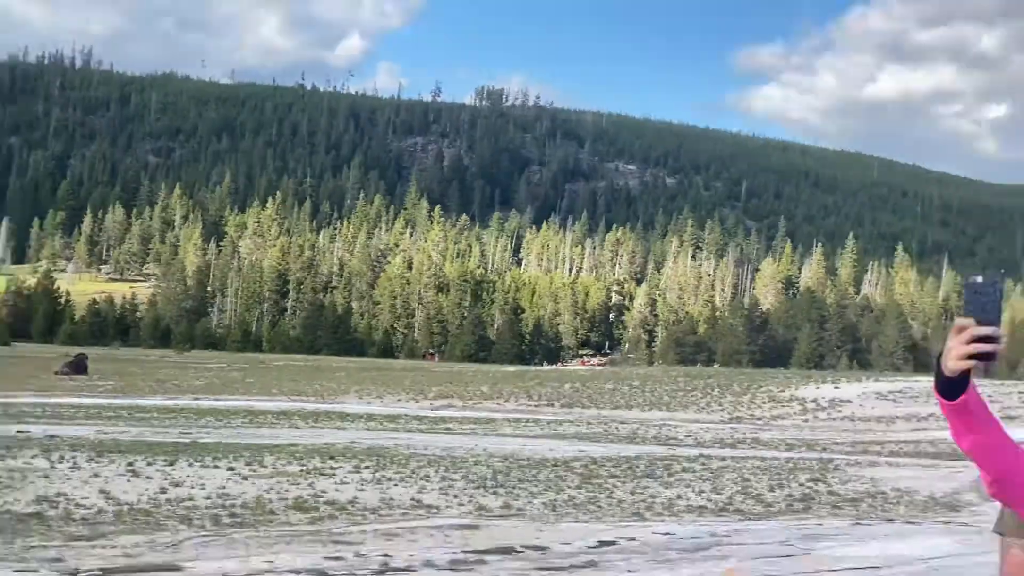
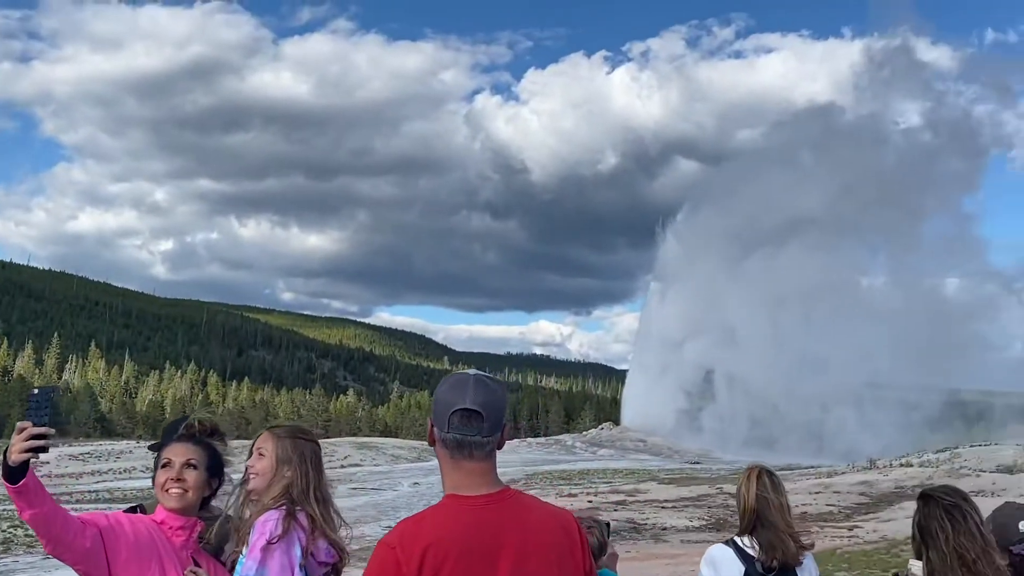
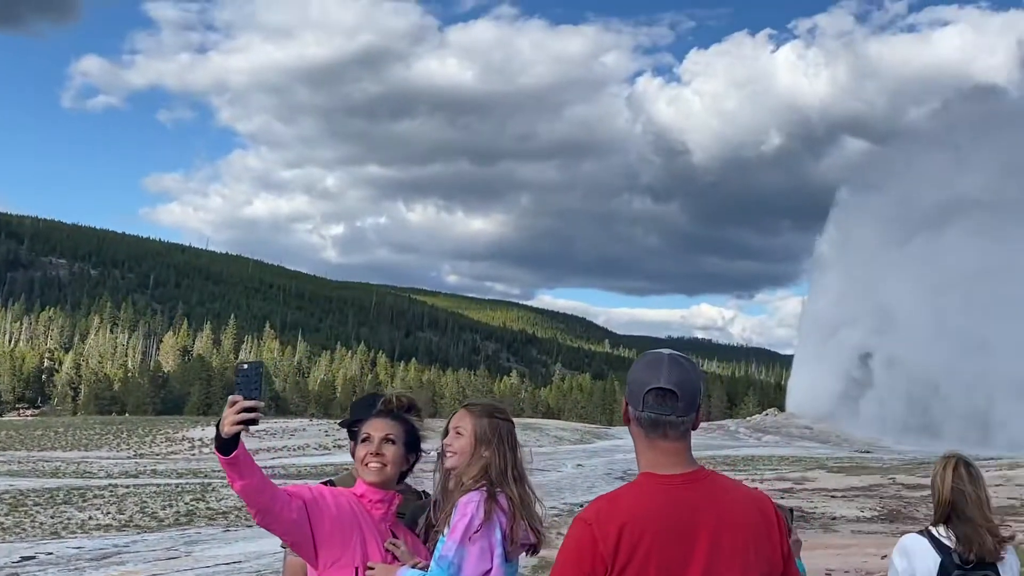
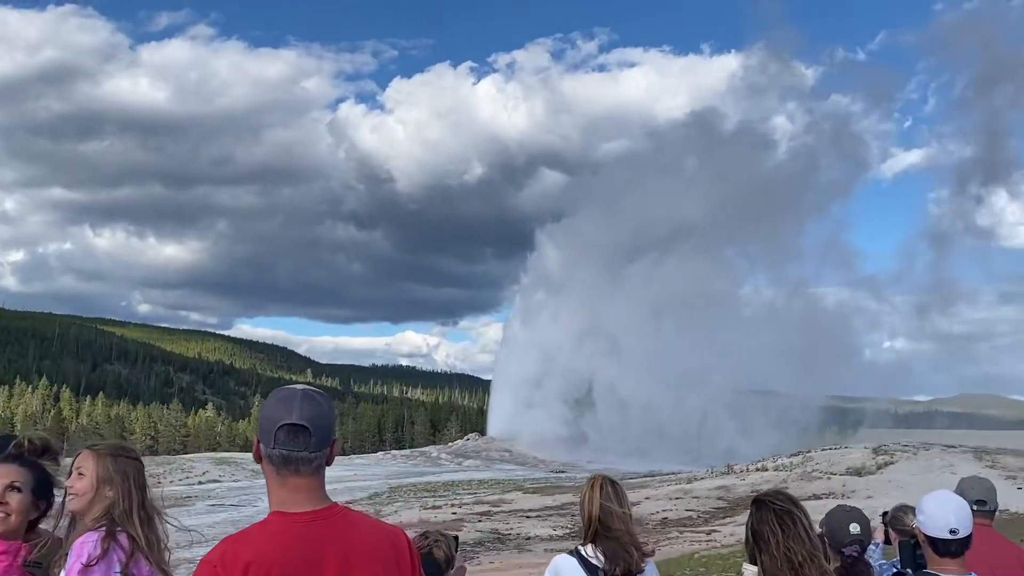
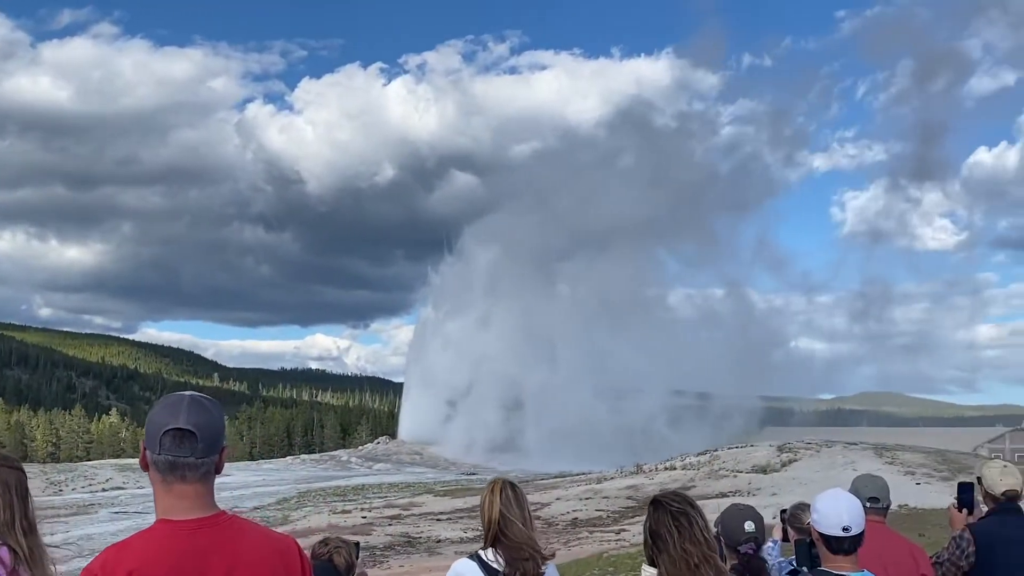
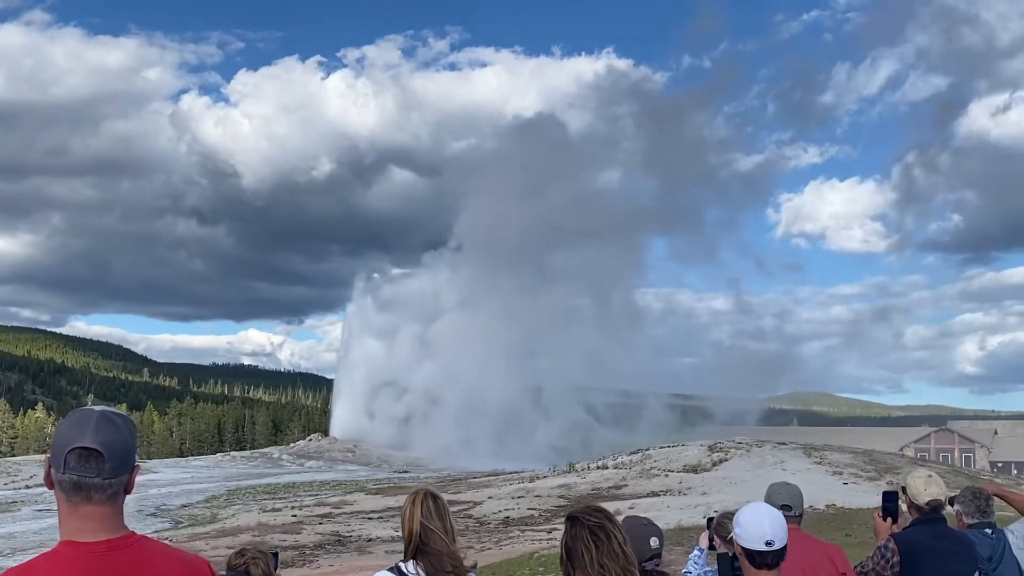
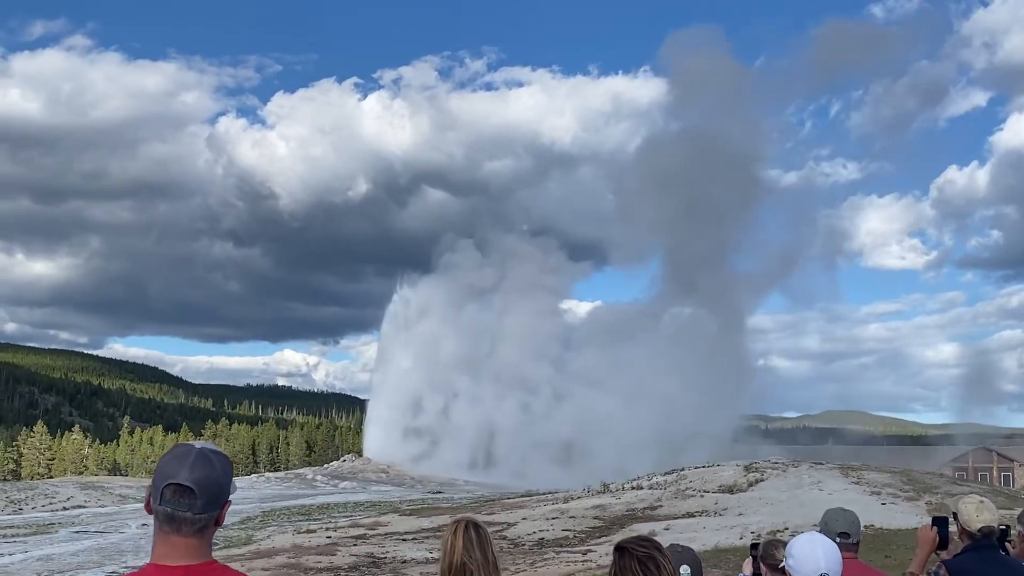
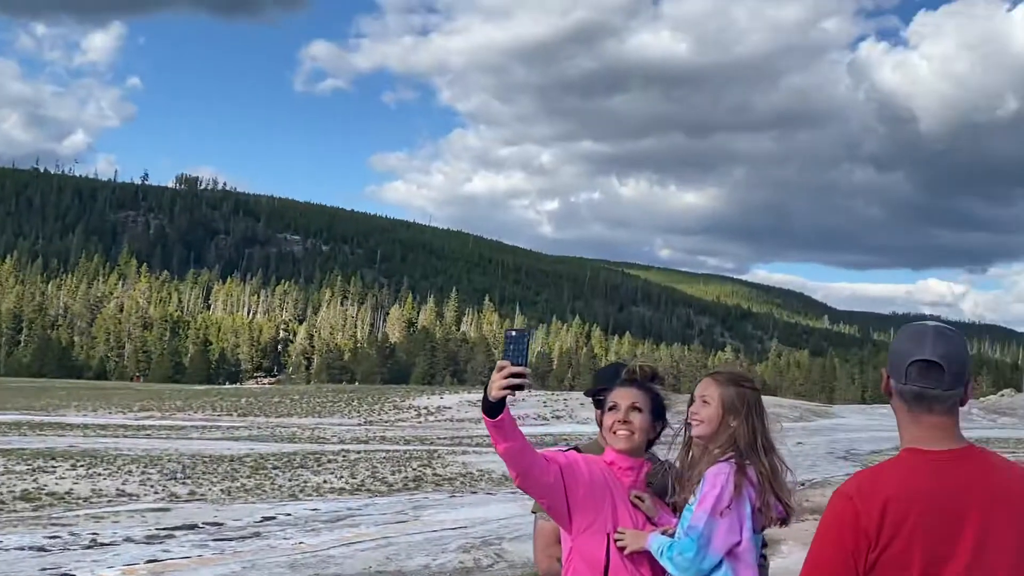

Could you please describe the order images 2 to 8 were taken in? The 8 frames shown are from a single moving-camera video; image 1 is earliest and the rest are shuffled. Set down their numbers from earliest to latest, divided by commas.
8, 3, 2, 4, 5, 6, 7
